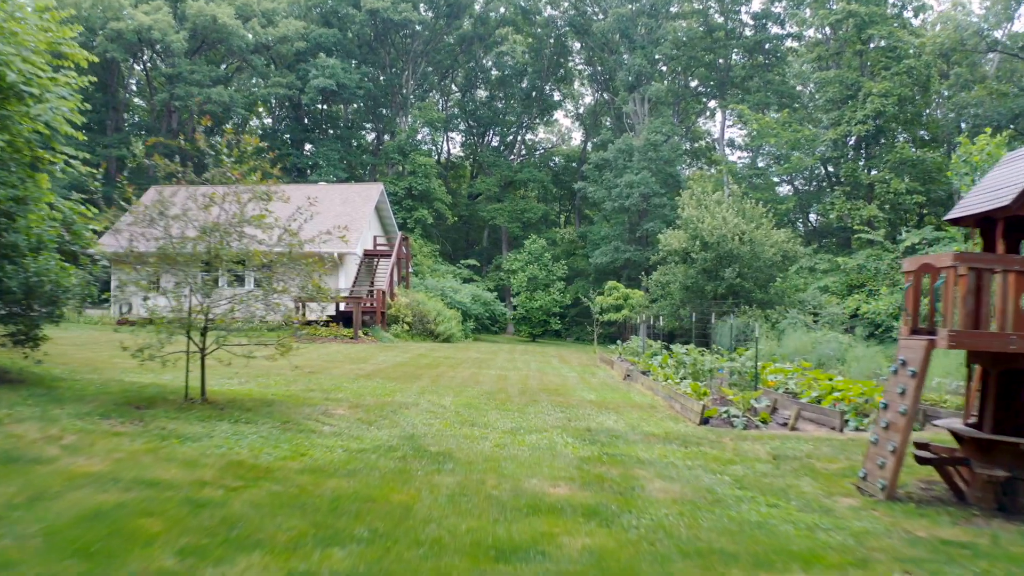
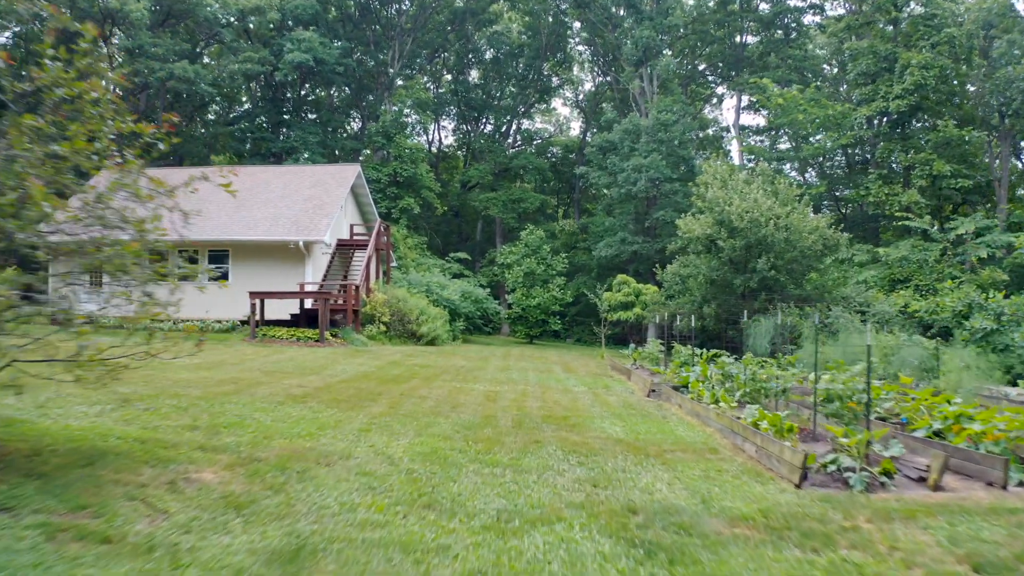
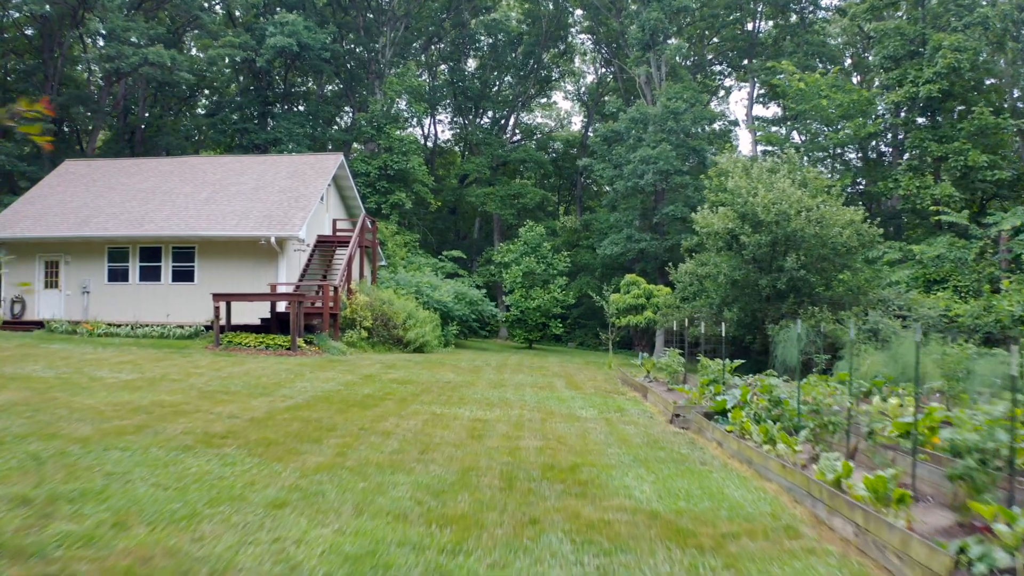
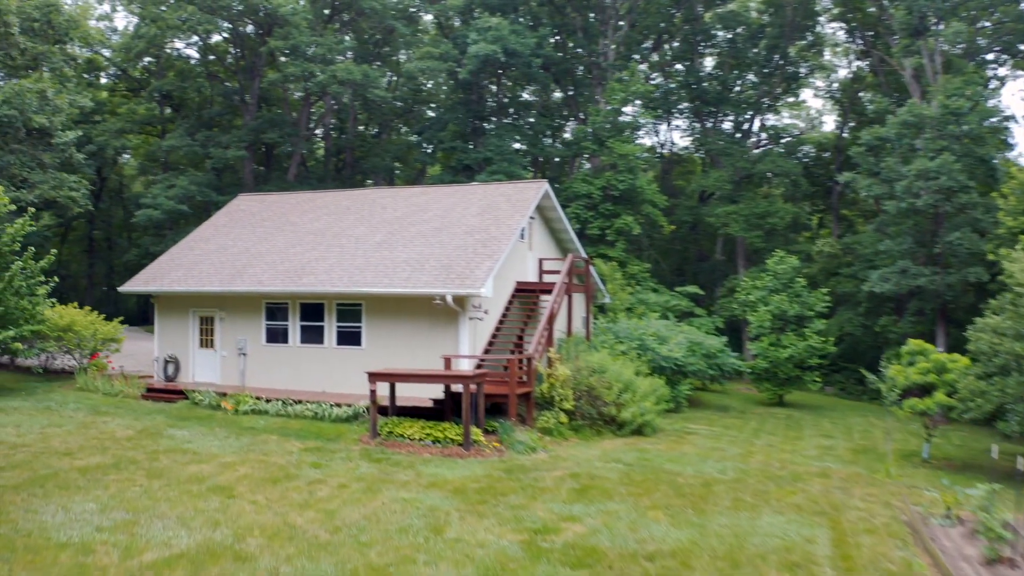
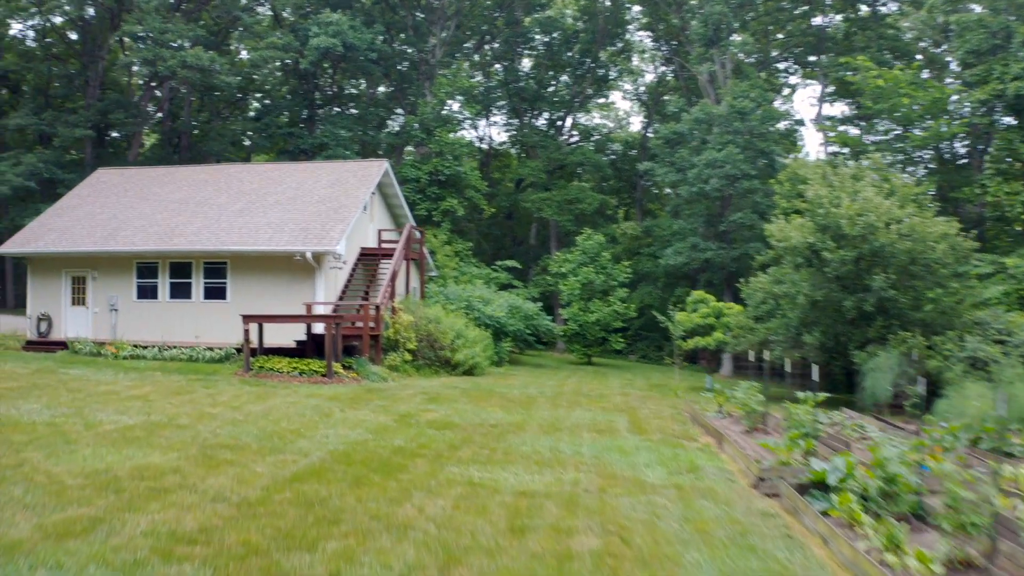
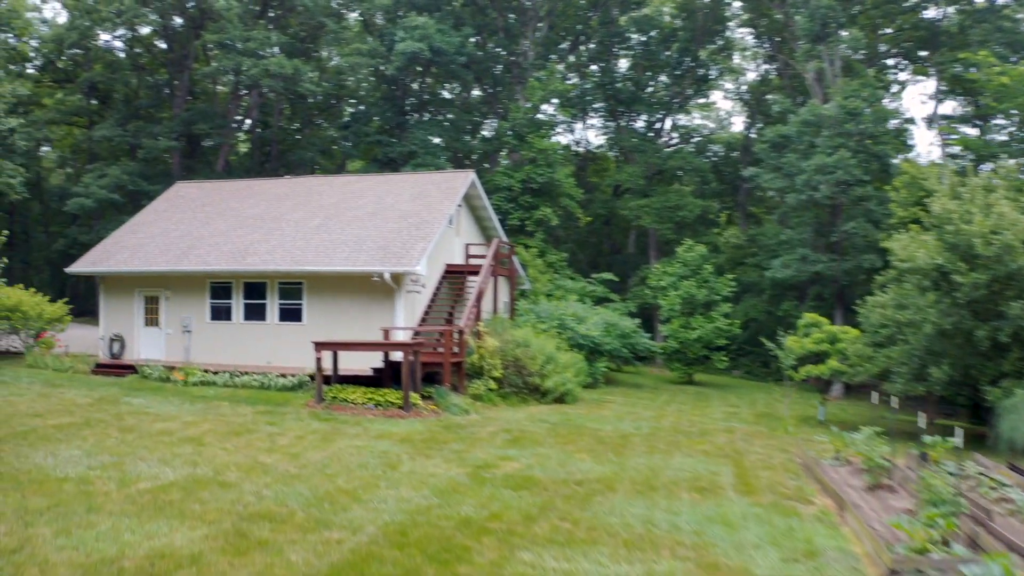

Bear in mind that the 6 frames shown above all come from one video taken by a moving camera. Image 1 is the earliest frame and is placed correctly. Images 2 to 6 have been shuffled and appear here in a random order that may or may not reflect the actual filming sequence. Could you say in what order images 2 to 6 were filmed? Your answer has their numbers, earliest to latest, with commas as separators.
2, 3, 5, 6, 4
